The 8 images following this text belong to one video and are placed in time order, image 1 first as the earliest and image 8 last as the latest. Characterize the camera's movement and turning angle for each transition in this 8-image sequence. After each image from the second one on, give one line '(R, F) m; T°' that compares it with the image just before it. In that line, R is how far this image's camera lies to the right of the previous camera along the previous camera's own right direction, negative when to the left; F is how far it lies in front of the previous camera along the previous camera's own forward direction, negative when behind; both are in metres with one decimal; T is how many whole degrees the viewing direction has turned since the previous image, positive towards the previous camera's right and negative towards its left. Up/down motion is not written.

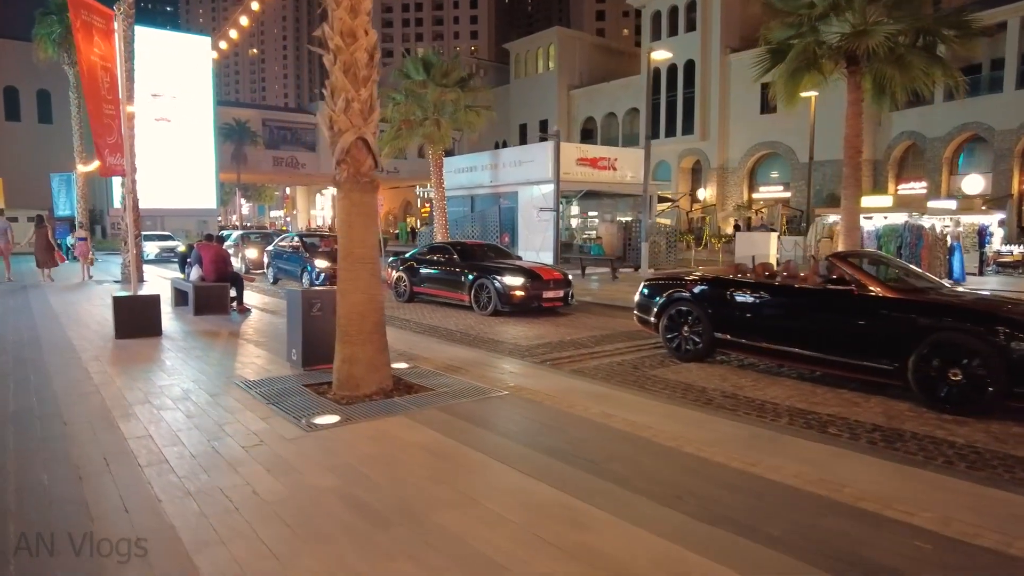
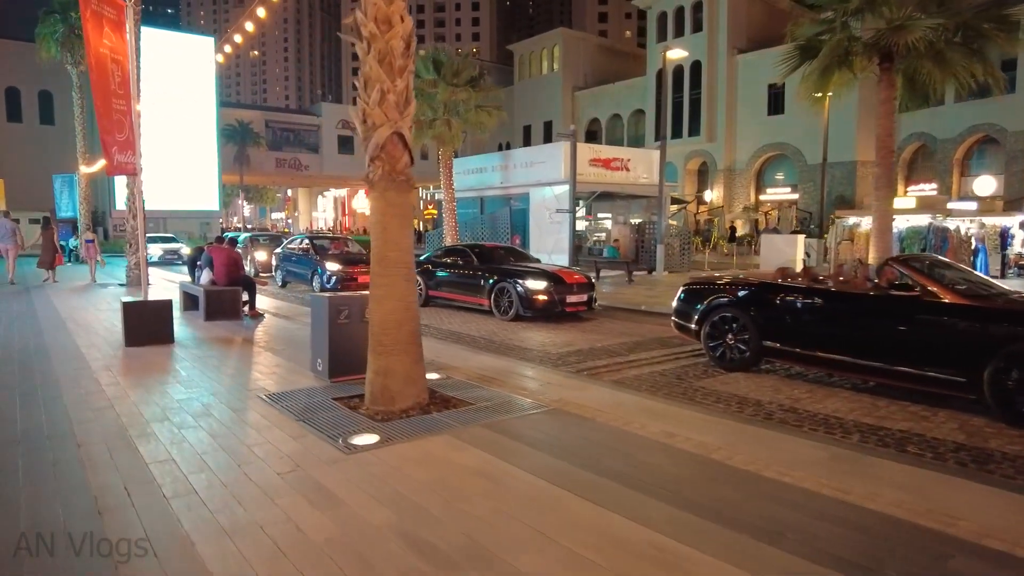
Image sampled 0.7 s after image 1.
(-0.4, +0.5) m; 0°
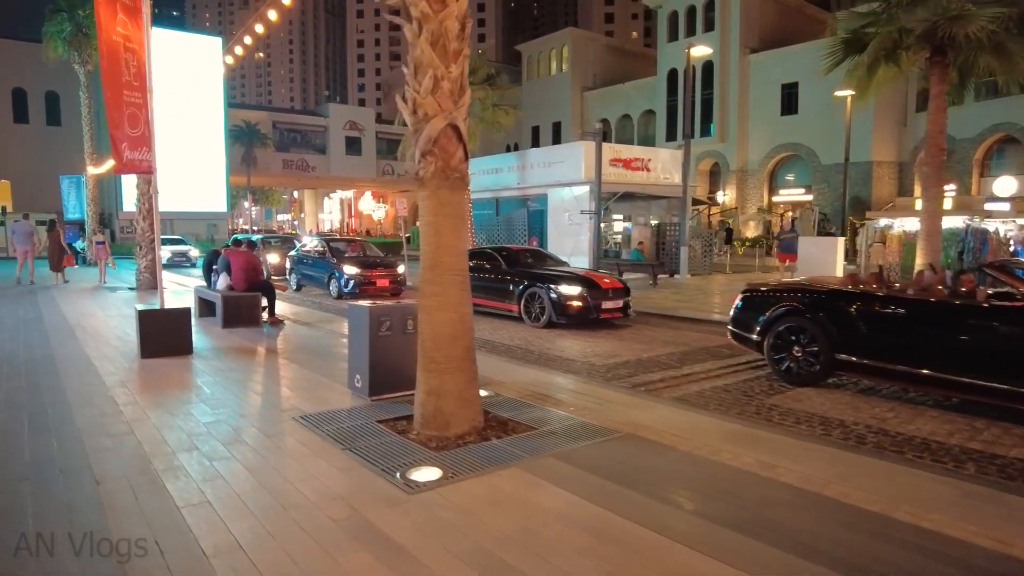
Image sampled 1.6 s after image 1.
(-0.5, +0.7) m; 0°
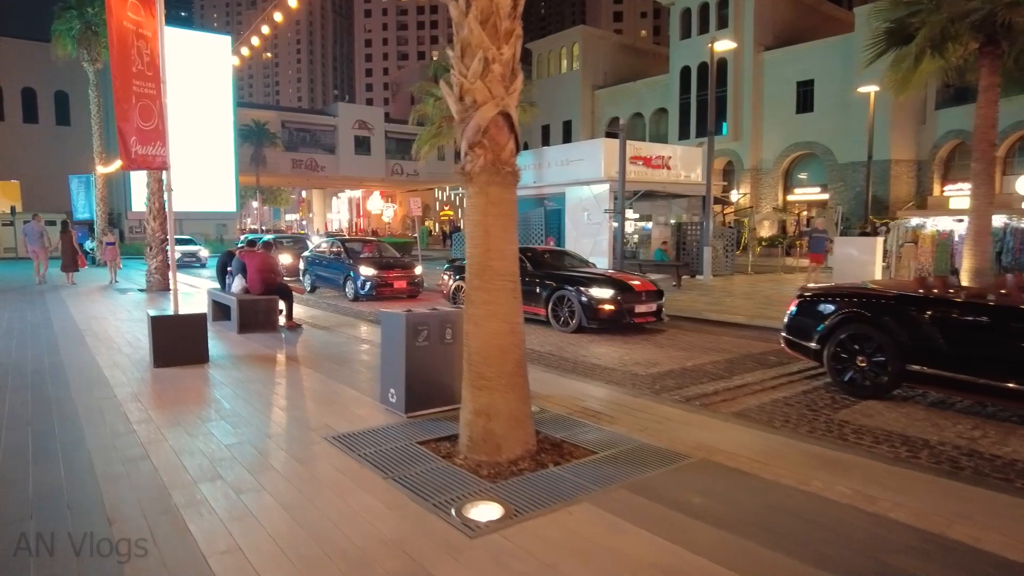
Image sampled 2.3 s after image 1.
(-0.4, +0.6) m; -1°
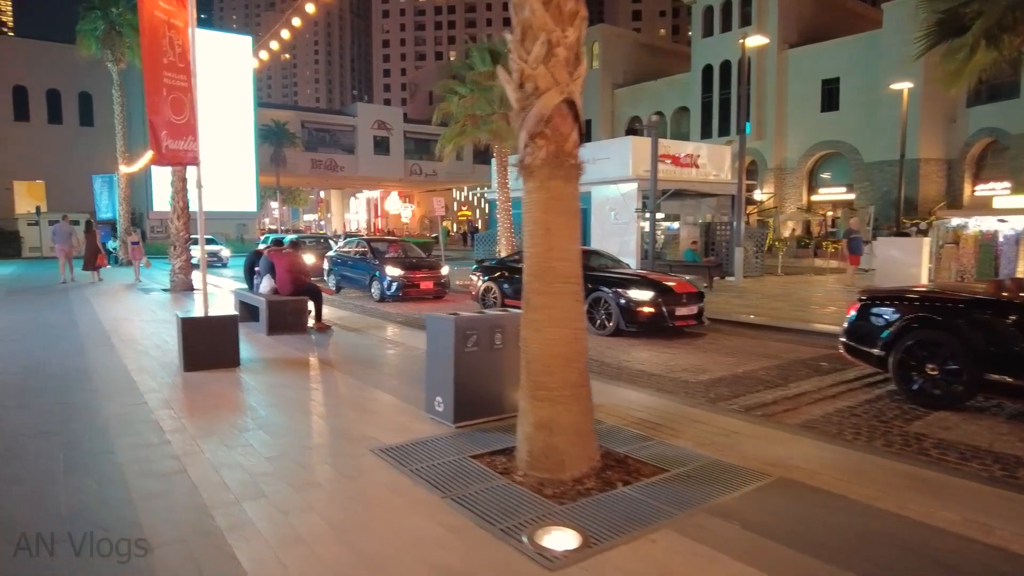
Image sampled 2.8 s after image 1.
(-0.3, +0.4) m; -1°
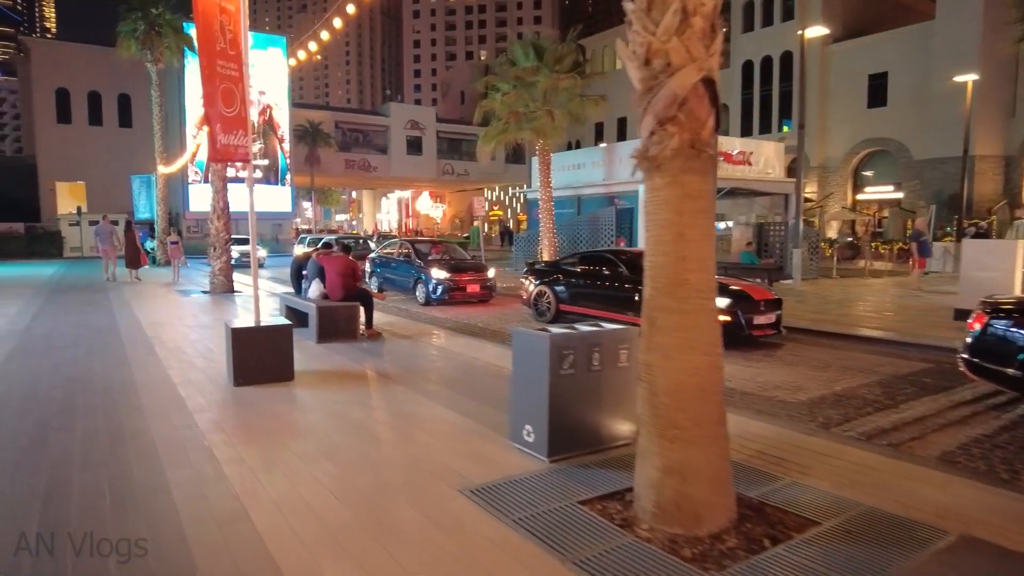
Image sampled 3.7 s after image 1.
(-0.5, +0.7) m; -2°
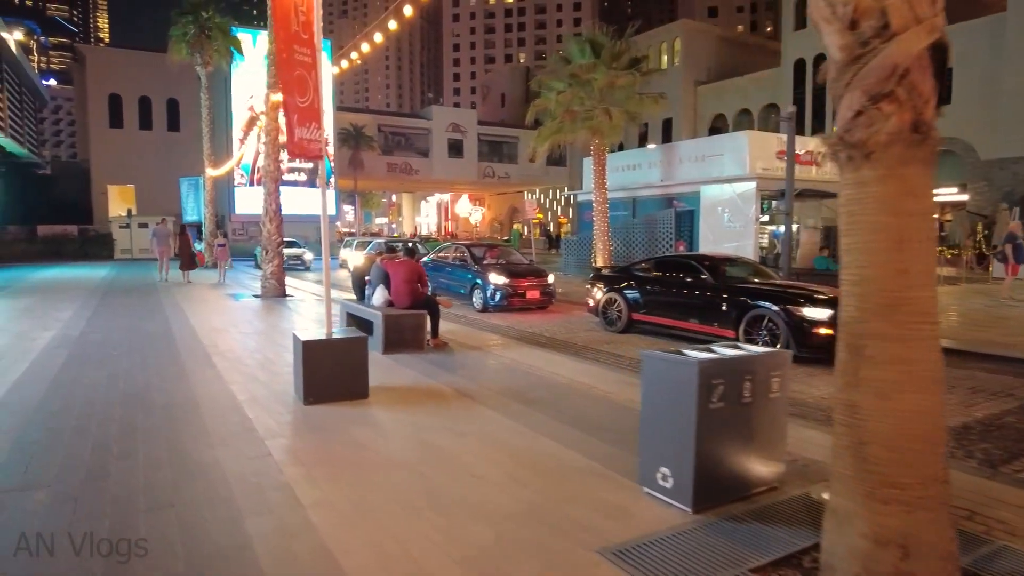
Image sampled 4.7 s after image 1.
(-0.6, +0.8) m; -3°
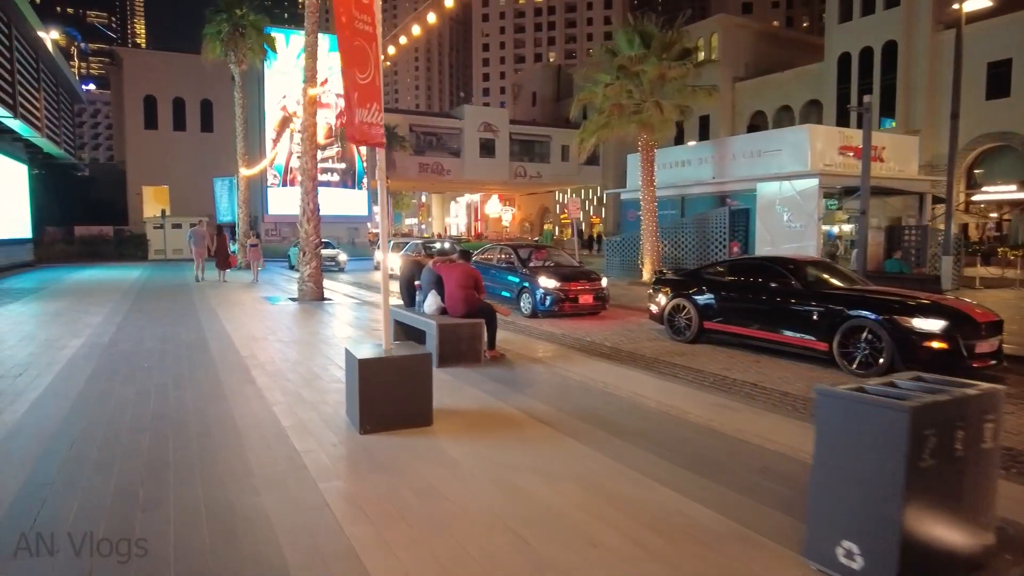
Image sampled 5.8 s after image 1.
(-0.5, +1.0) m; -2°
